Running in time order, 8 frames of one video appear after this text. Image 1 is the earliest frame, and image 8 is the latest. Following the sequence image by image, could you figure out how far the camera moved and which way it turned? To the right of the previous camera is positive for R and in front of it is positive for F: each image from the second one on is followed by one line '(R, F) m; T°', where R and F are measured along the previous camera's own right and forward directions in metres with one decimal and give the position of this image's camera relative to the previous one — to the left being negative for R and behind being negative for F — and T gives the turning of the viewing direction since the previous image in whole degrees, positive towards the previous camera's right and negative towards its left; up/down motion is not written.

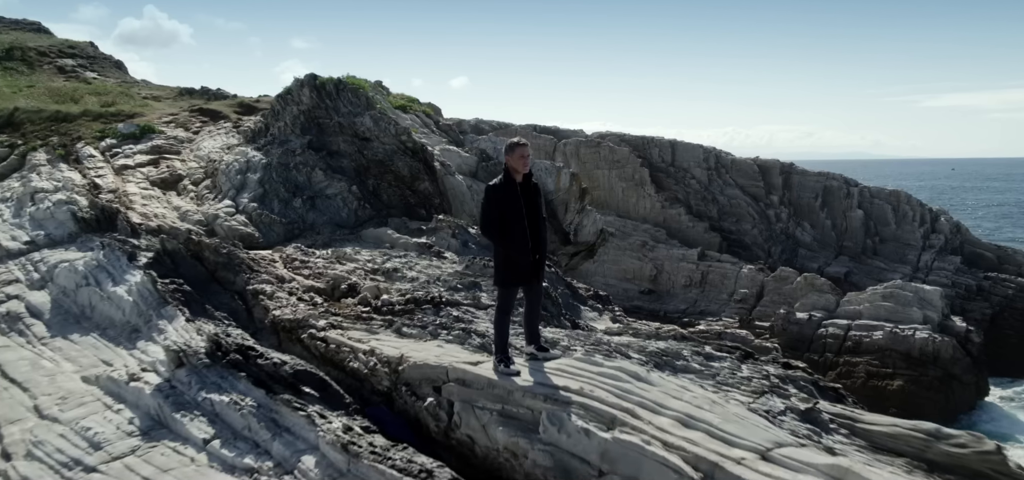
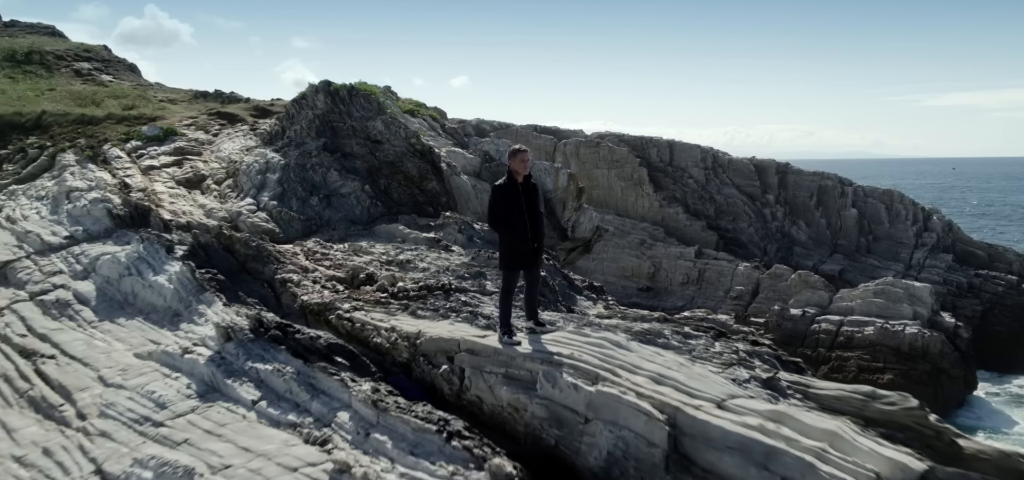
(0.0, -0.6) m; 0°
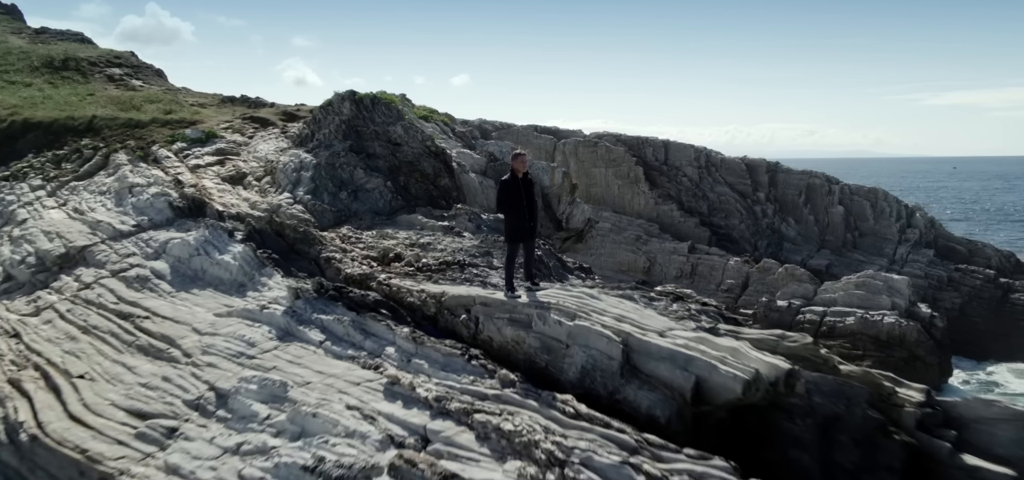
(0.0, -1.3) m; 0°
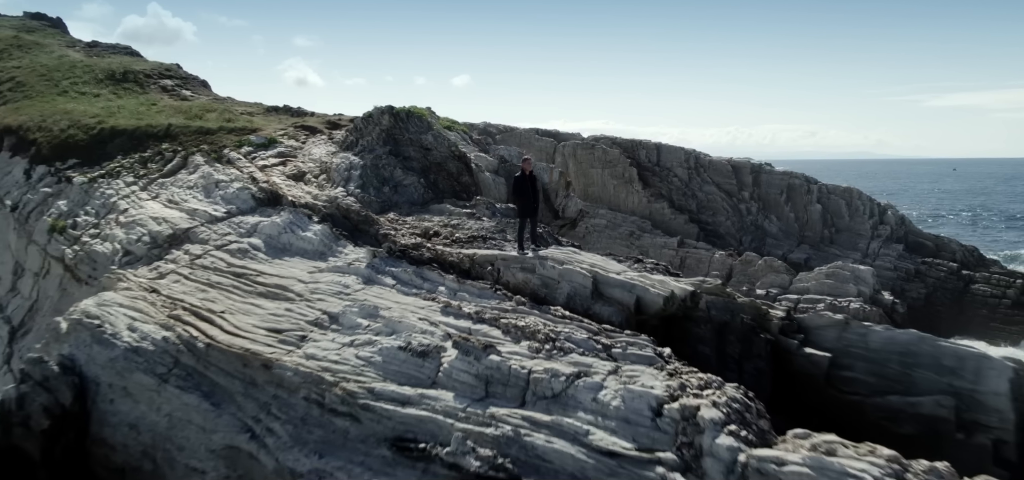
(-0.1, -2.5) m; 0°
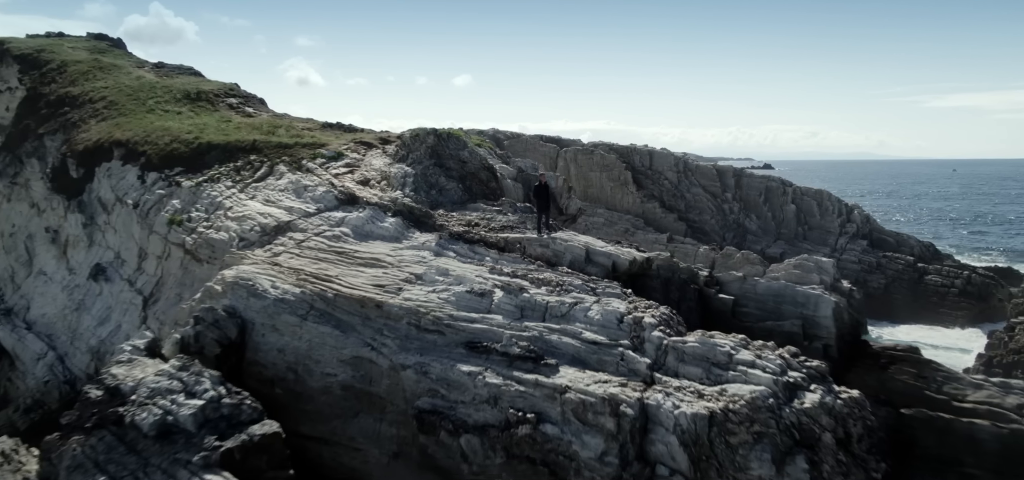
(-0.4, -4.0) m; 0°
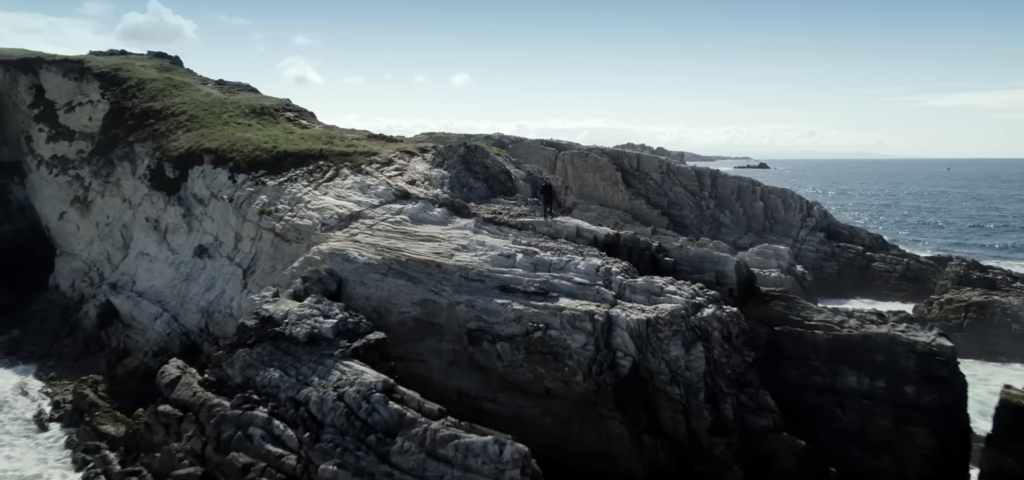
(-0.4, -5.4) m; 0°
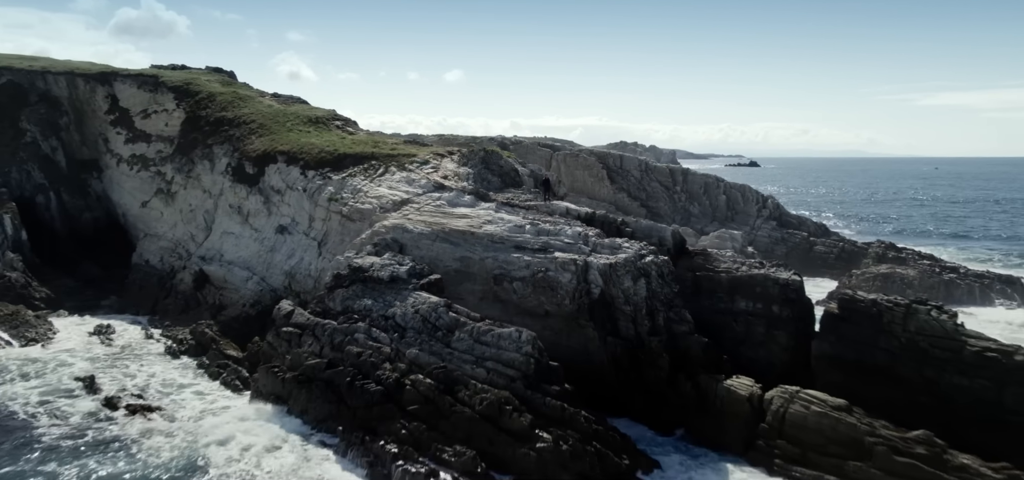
(-0.6, -7.6) m; +1°
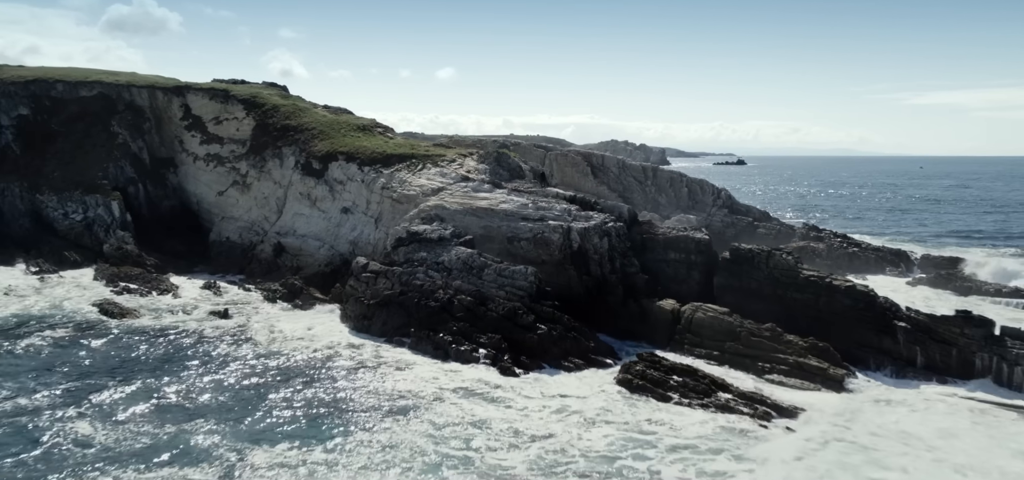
(-0.8, -10.9) m; +1°
